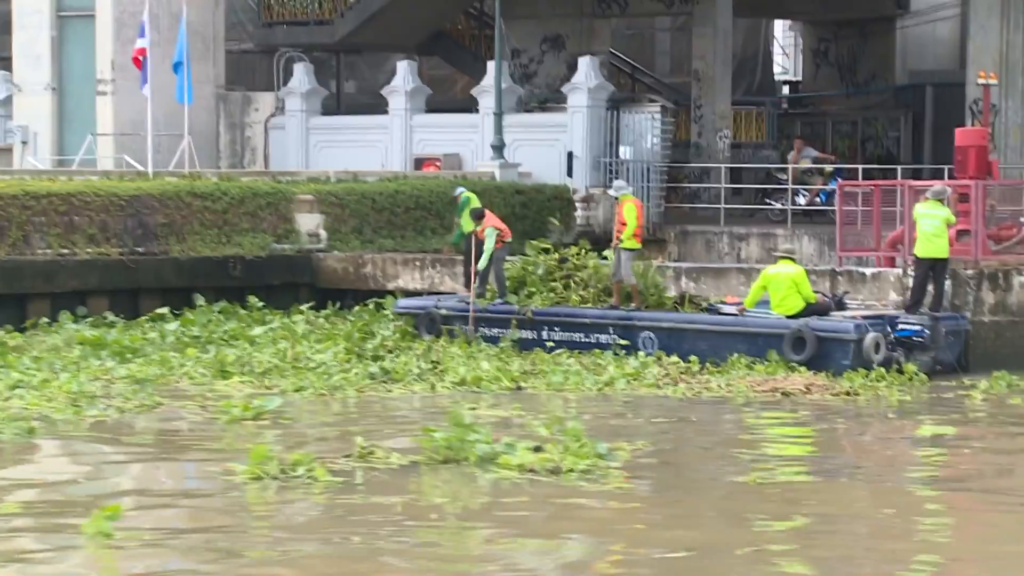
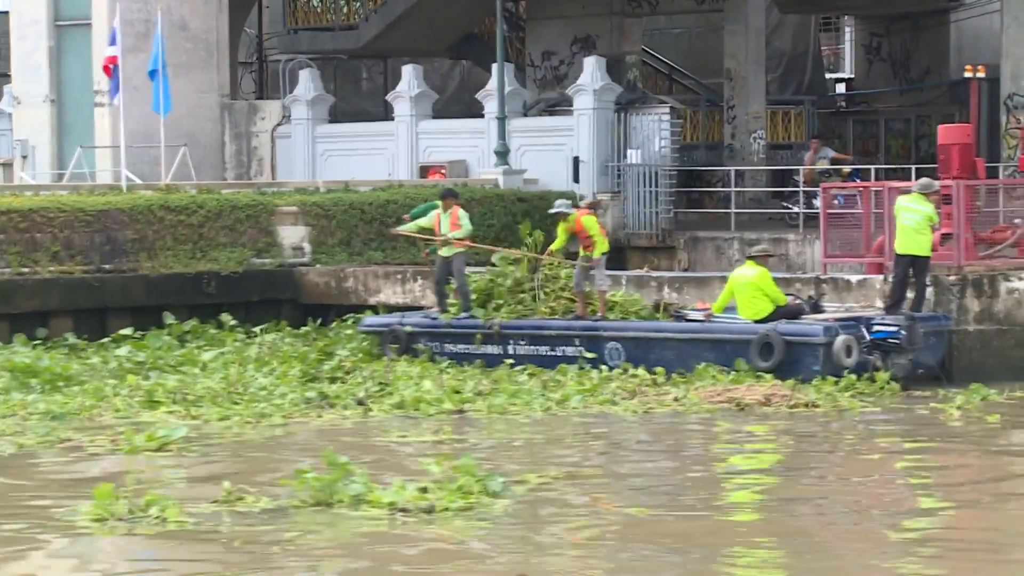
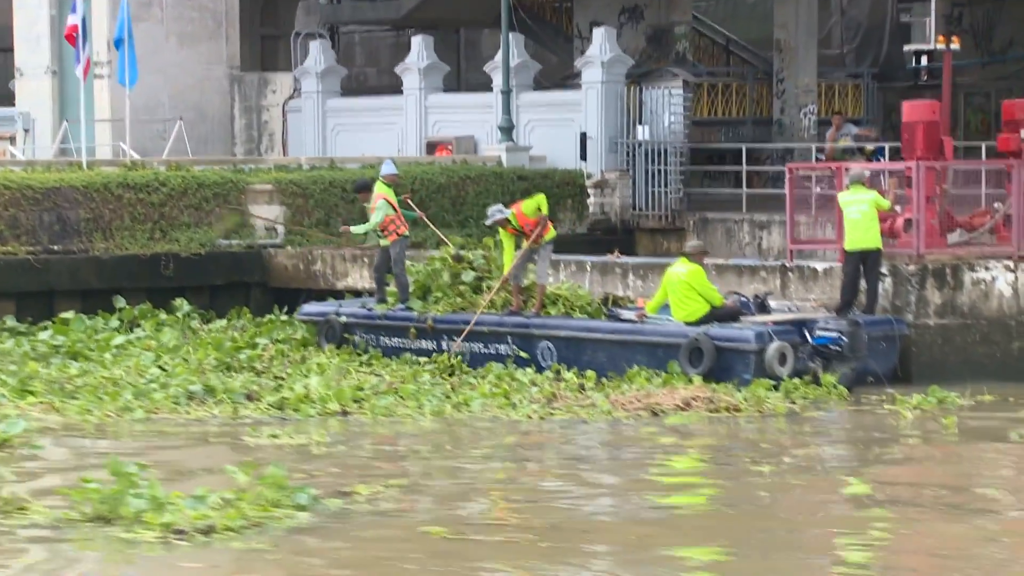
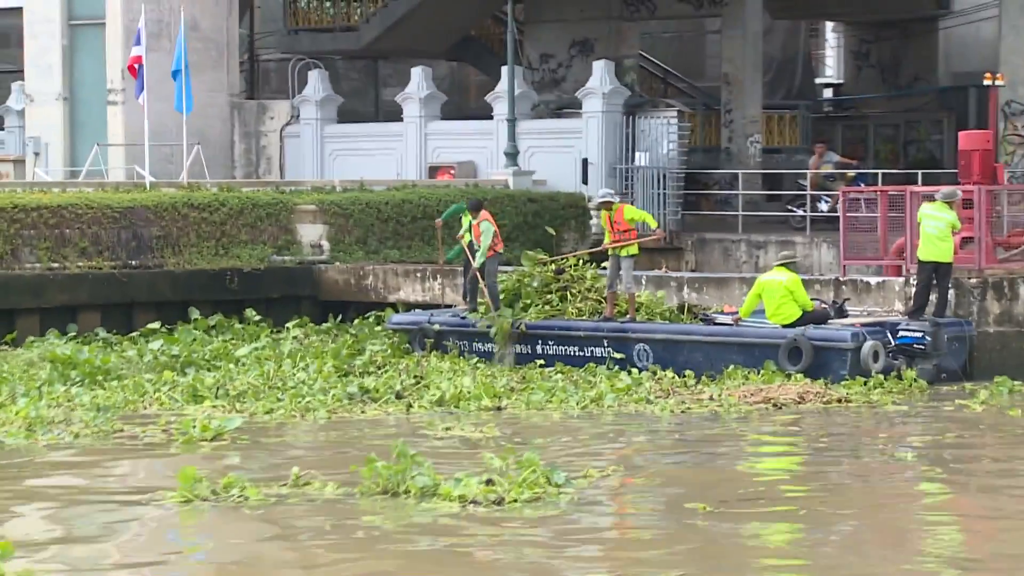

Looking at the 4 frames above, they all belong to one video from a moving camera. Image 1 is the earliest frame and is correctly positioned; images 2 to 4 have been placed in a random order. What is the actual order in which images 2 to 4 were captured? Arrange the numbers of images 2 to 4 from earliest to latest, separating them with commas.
4, 2, 3
